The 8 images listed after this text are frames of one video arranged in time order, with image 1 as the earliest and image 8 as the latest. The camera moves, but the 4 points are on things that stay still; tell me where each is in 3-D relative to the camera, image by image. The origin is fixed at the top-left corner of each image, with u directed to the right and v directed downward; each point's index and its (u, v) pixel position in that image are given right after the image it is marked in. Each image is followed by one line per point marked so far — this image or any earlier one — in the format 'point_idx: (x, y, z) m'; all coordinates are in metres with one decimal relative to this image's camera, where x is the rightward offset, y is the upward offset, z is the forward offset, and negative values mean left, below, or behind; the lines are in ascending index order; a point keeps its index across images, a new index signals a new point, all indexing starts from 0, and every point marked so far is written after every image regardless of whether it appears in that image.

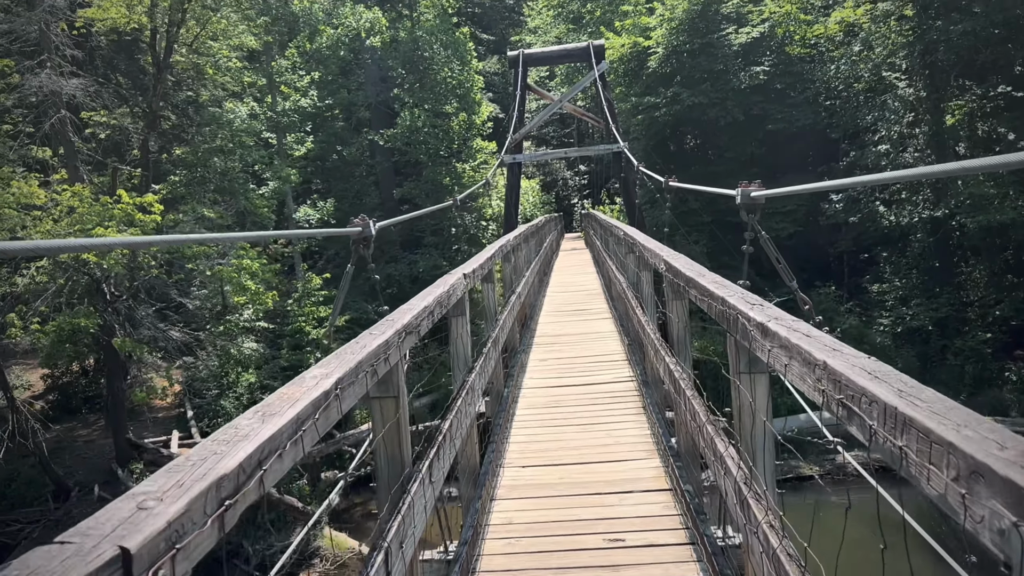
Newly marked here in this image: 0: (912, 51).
0: (+7.5, +4.4, +13.1) m
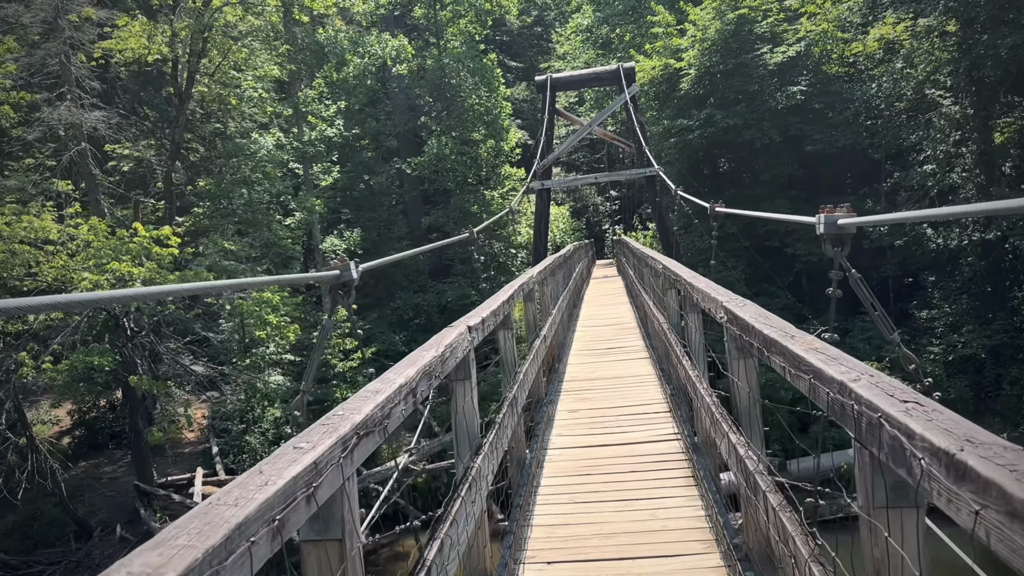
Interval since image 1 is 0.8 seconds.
0: (+7.9, +3.9, +12.4) m
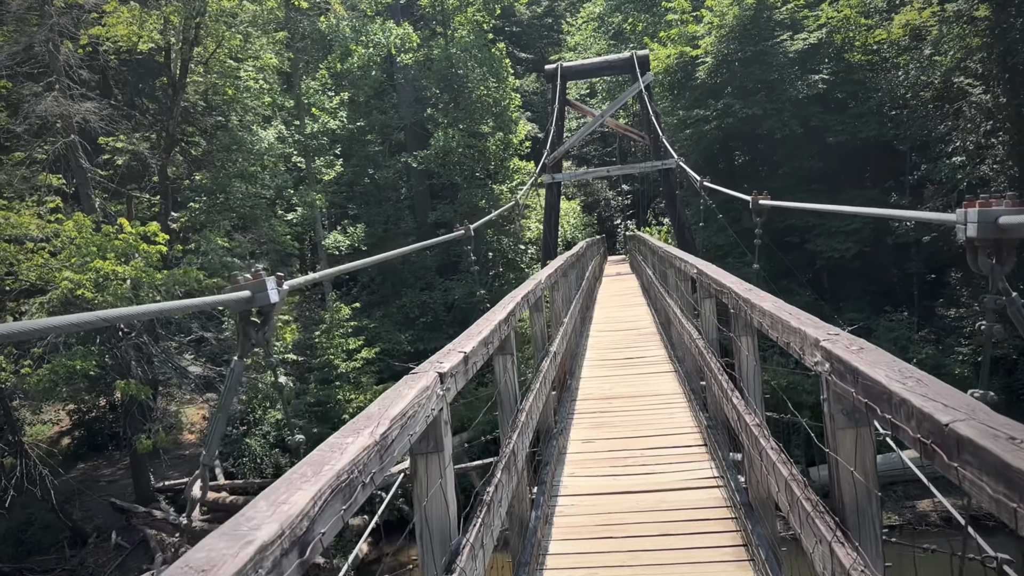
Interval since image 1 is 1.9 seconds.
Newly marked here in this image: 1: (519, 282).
0: (+8.1, +4.0, +11.7) m
1: (+0.2, +0.1, +17.0) m
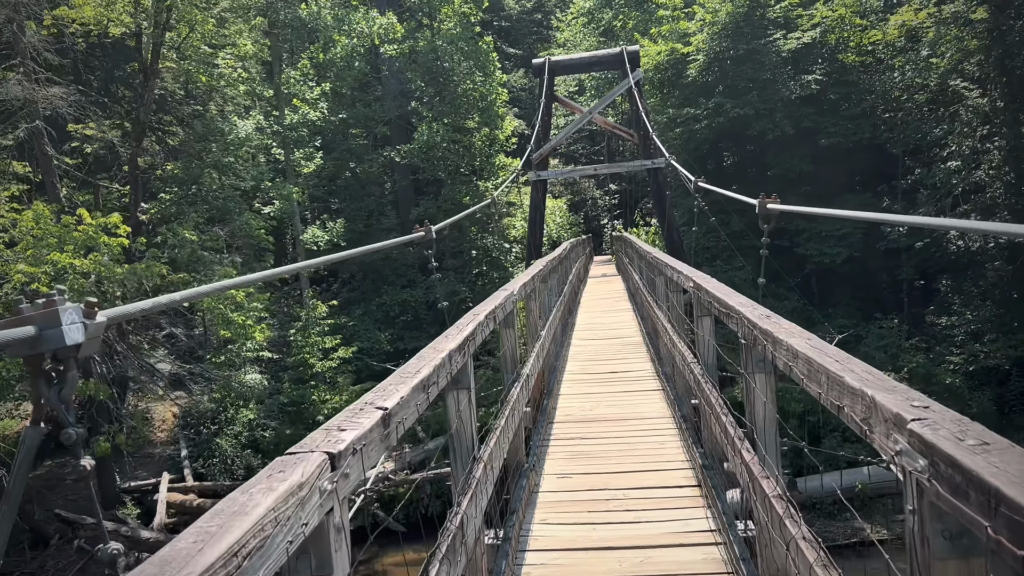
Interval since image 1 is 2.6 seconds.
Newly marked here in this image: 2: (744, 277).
0: (+7.9, +3.8, +11.5) m
1: (-0.2, +0.2, +16.6) m
2: (+4.7, +0.2, +14.2) m
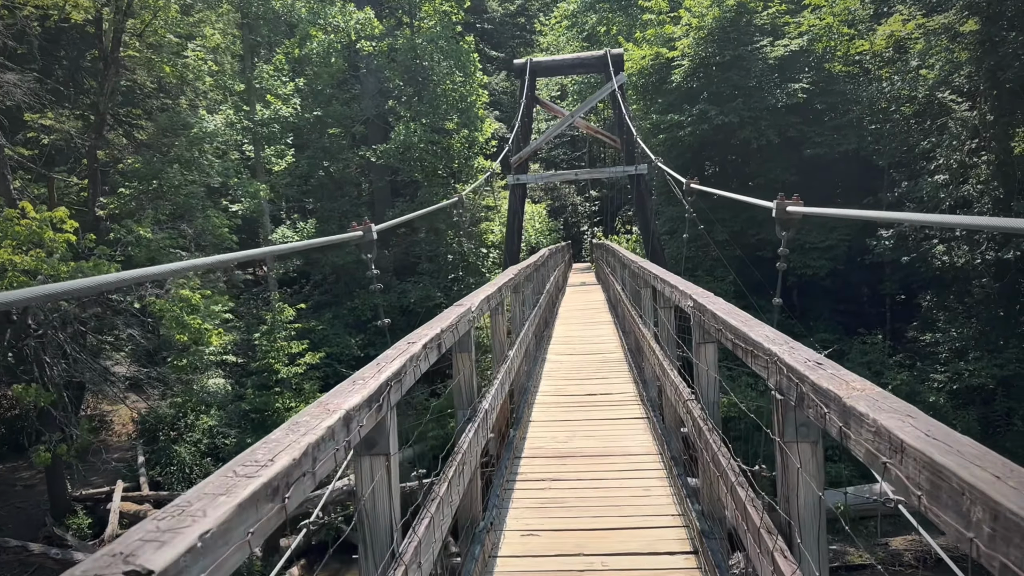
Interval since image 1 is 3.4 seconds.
0: (+7.5, +3.6, +11.3) m
1: (-0.7, 0.0, +16.1) m
2: (+4.3, 0.0, +13.9) m
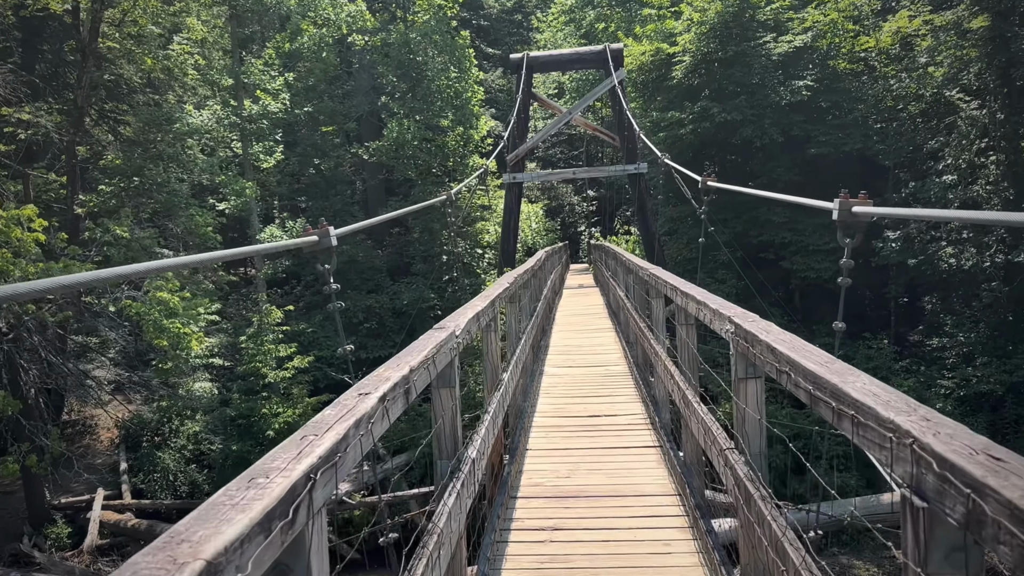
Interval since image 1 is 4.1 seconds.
0: (+7.5, +3.5, +10.9) m
1: (-0.8, 0.0, +15.7) m
2: (+4.2, -0.1, +13.5) m
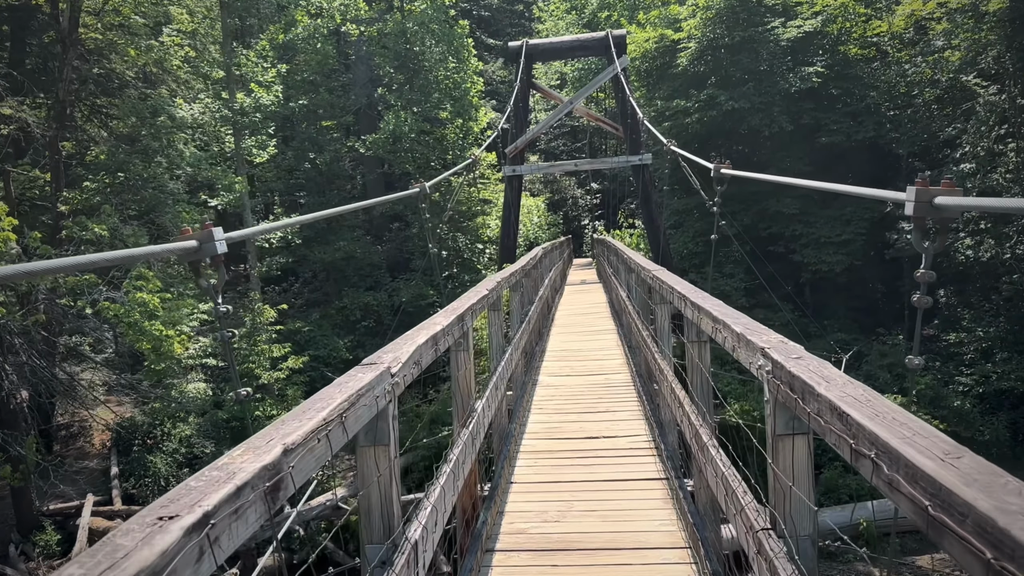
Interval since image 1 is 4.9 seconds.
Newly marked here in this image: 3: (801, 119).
0: (+7.5, +3.6, +10.4) m
1: (-0.8, +0.1, +15.3) m
2: (+4.2, 0.0, +13.1) m
3: (+5.7, +3.3, +13.8) m
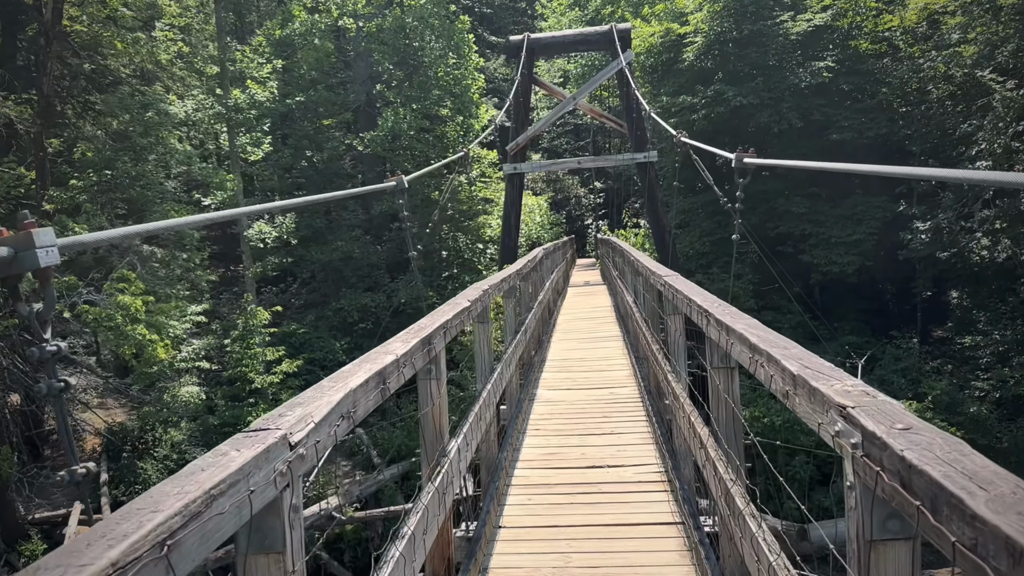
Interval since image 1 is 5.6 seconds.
0: (+7.5, +3.6, +10.0) m
1: (-0.8, 0.0, +14.9) m
2: (+4.2, 0.0, +12.7) m
3: (+5.7, +3.3, +13.4) m
